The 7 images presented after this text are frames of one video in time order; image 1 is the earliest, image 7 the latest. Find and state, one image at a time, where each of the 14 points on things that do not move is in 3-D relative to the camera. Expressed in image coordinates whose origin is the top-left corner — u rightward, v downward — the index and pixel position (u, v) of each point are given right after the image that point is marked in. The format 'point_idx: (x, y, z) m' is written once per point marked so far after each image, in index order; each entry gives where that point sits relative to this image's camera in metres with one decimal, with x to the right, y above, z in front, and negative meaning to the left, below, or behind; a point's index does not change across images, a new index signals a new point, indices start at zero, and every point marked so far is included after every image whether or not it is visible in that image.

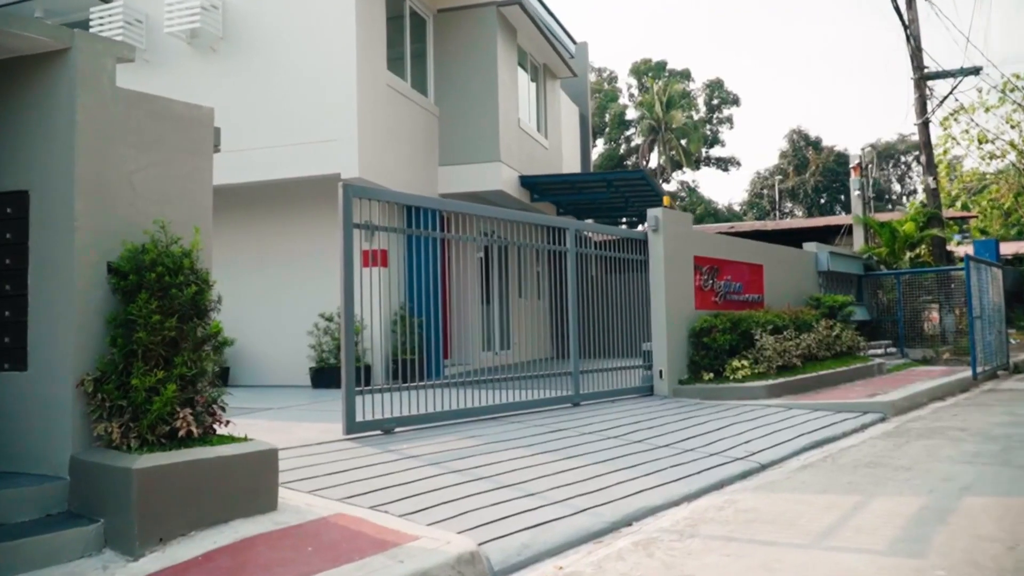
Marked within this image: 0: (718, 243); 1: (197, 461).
0: (+3.1, +0.6, +12.3) m
1: (-1.8, -1.0, +5.0) m
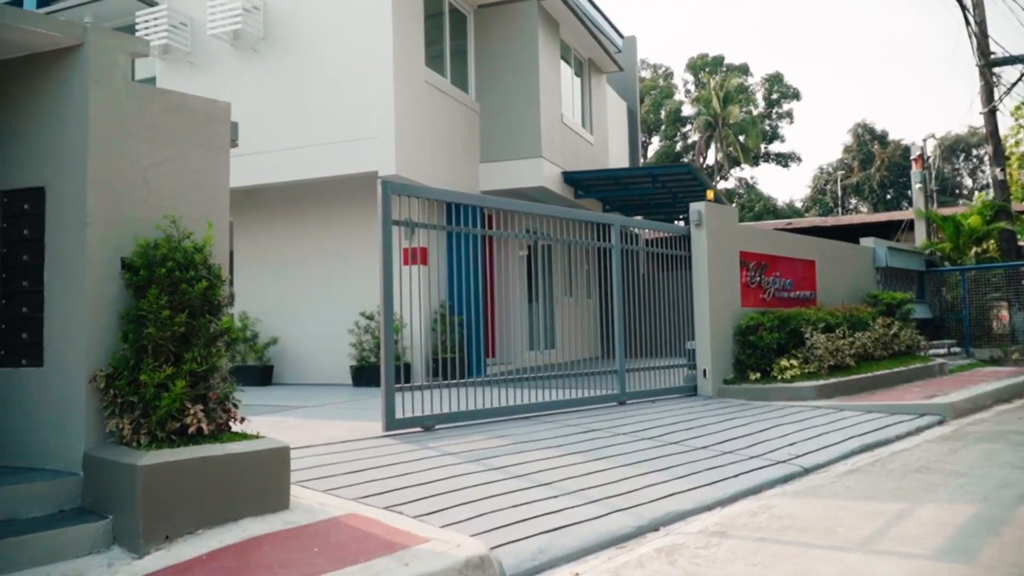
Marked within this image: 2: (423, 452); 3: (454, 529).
0: (+3.6, +0.6, +11.8) m
1: (-1.7, -1.0, +4.9) m
2: (-0.8, -1.3, +7.3) m
3: (-0.4, -1.4, +5.2) m
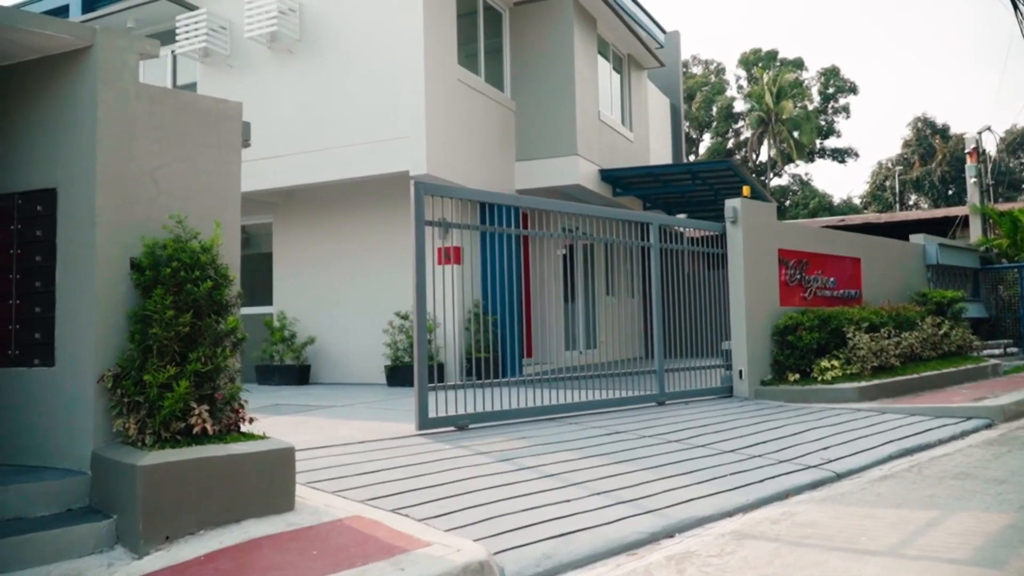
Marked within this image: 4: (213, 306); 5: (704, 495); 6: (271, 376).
0: (+4.1, +0.6, +11.5) m
1: (-1.7, -1.0, +4.9) m
2: (-0.6, -1.3, +7.3) m
3: (-0.3, -1.4, +5.1) m
4: (-1.8, -0.1, +5.3) m
5: (+1.4, -1.5, +6.3) m
6: (-3.5, -1.3, +12.6) m
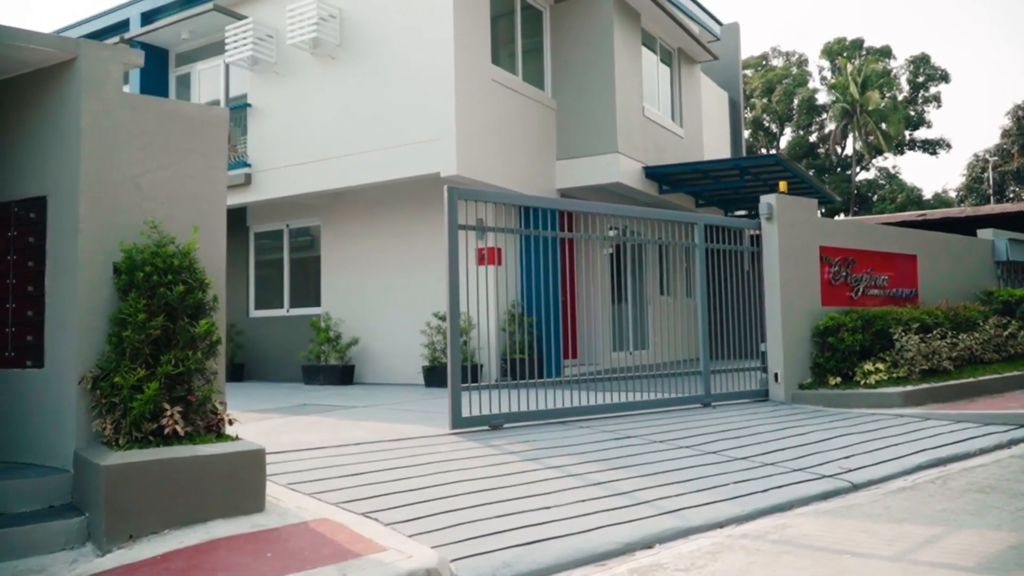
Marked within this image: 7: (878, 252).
0: (+4.5, +0.6, +10.9) m
1: (-1.9, -1.0, +5.0) m
2: (-0.6, -1.3, +7.2) m
3: (-0.5, -1.4, +5.1) m
4: (-2.0, -0.1, +5.4) m
5: (+1.3, -1.5, +6.1) m
6: (-2.9, -1.3, +12.8) m
7: (+4.6, +0.5, +10.9) m
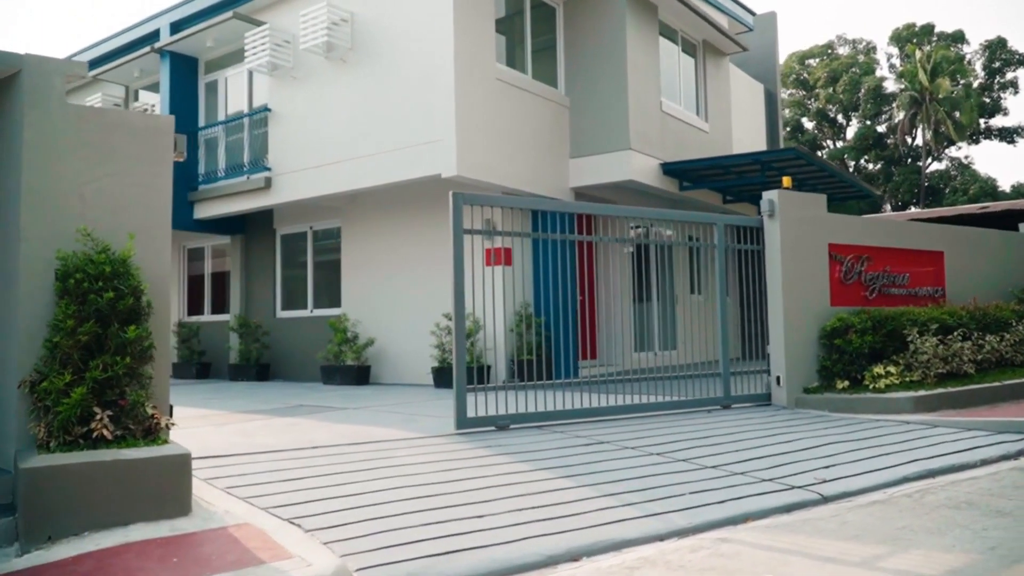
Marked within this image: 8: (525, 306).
0: (+4.5, +0.7, +10.4) m
1: (-2.4, -1.0, +5.1) m
2: (-0.9, -1.3, +7.2) m
3: (-1.0, -1.5, +5.0) m
4: (-2.5, -0.2, +5.5) m
5: (+0.9, -1.5, +5.9) m
6: (-2.6, -1.3, +13.0) m
7: (+4.6, +0.5, +10.4) m
8: (+0.2, -0.2, +11.7) m
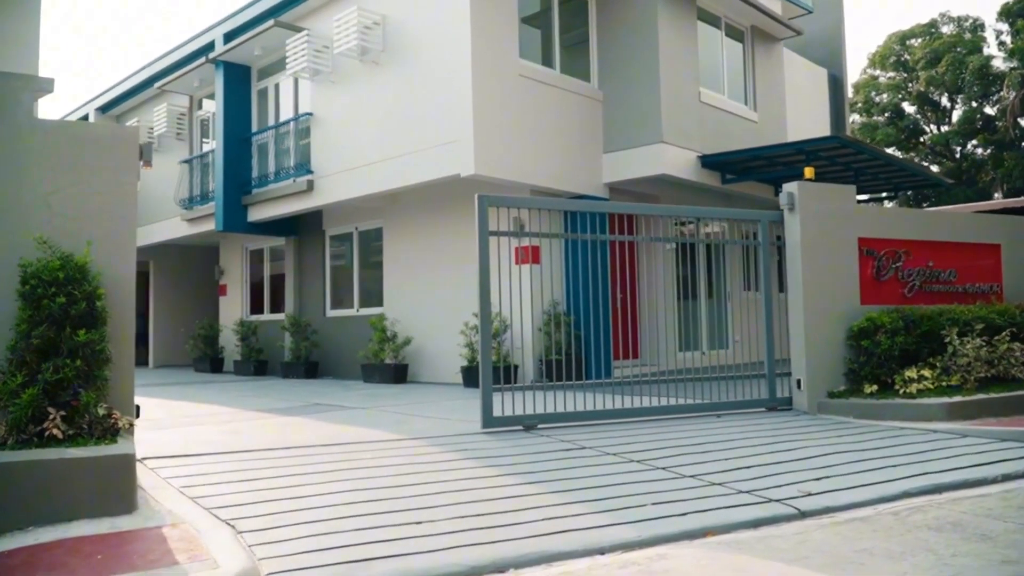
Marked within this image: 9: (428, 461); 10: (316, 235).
0: (+4.7, +0.7, +9.7) m
1: (-2.8, -1.1, +5.3) m
2: (-1.0, -1.3, +7.2) m
3: (-1.5, -1.5, +5.0) m
4: (-2.8, -0.2, +5.7) m
5: (+0.6, -1.5, +5.6) m
6: (-2.1, -1.3, +13.1) m
7: (+4.8, +0.5, +9.7) m
8: (+0.6, -0.2, +11.5) m
9: (-0.7, -1.3, +6.7) m
10: (-3.4, +0.9, +15.0) m
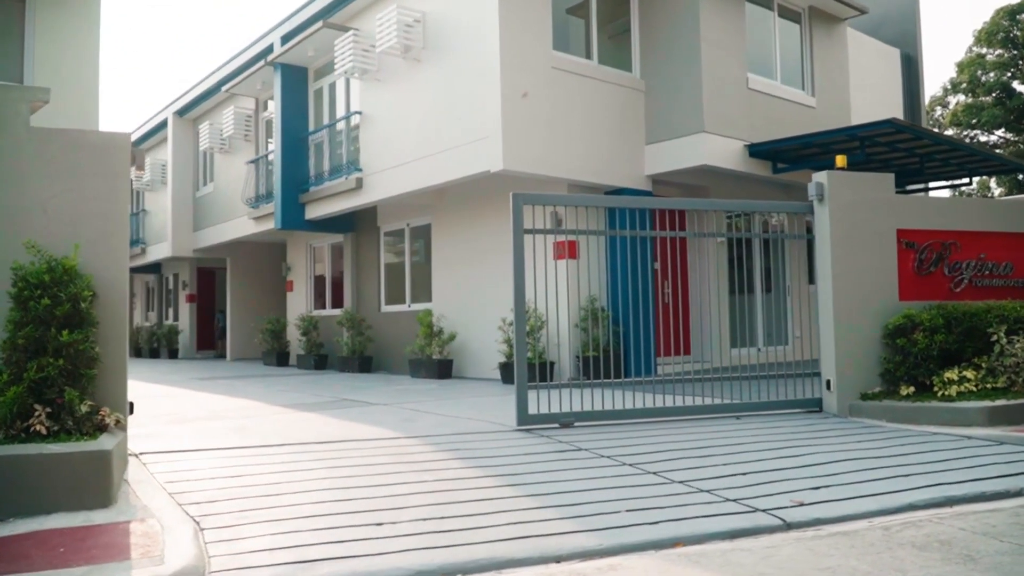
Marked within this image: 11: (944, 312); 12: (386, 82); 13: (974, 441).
0: (+4.9, +0.8, +8.9) m
1: (-3.1, -1.1, +5.5) m
2: (-1.1, -1.3, +7.2) m
3: (-1.7, -1.5, +5.1) m
4: (-3.1, -0.2, +5.9) m
5: (+0.3, -1.5, +5.5) m
6: (-1.4, -1.2, +13.2) m
7: (+5.0, +0.6, +8.9) m
8: (+1.0, -0.2, +11.3) m
9: (-0.7, -1.3, +6.7) m
10: (-2.4, +1.0, +15.2) m
11: (+4.1, -0.2, +8.3) m
12: (-1.9, +3.1, +13.2) m
13: (+3.8, -1.3, +7.2) m
